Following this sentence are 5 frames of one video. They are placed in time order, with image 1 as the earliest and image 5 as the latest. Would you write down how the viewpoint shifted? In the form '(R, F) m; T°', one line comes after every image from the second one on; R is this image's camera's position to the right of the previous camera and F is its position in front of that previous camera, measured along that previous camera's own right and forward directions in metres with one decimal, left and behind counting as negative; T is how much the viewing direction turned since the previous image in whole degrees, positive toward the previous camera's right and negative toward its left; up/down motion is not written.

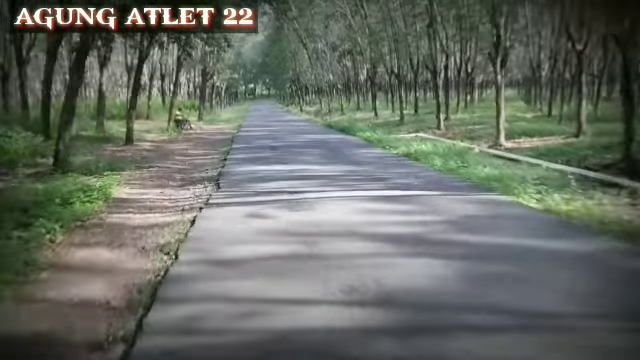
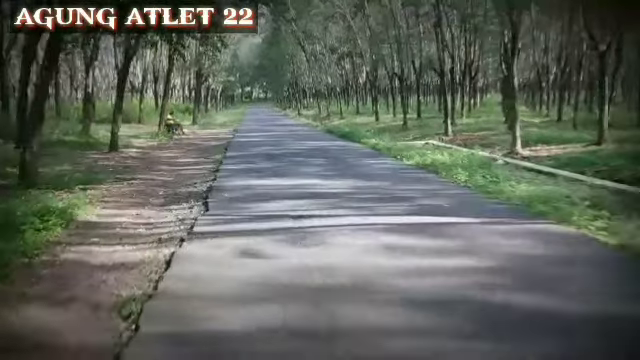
(-0.2, +2.0) m; 0°
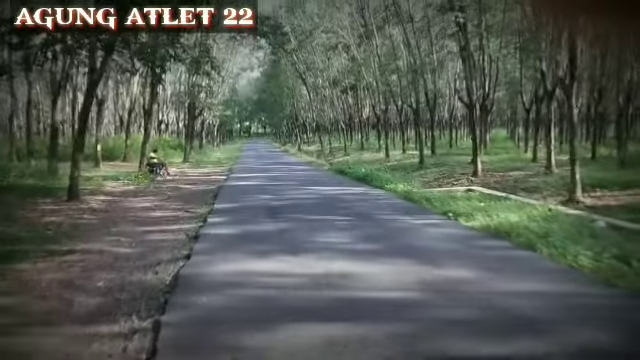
(-0.5, +4.7) m; 0°
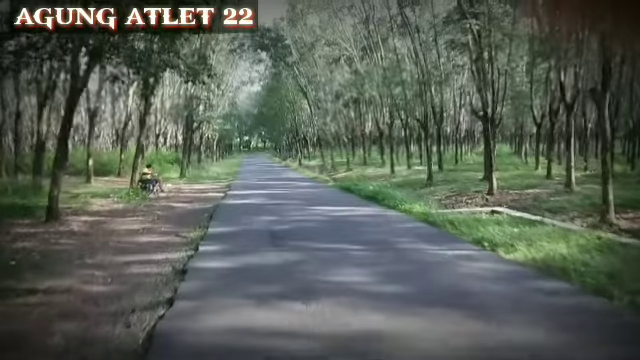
(-0.2, +1.8) m; 0°
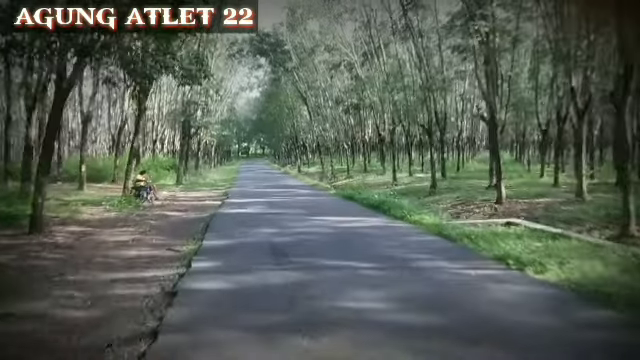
(-0.1, +1.1) m; 0°
